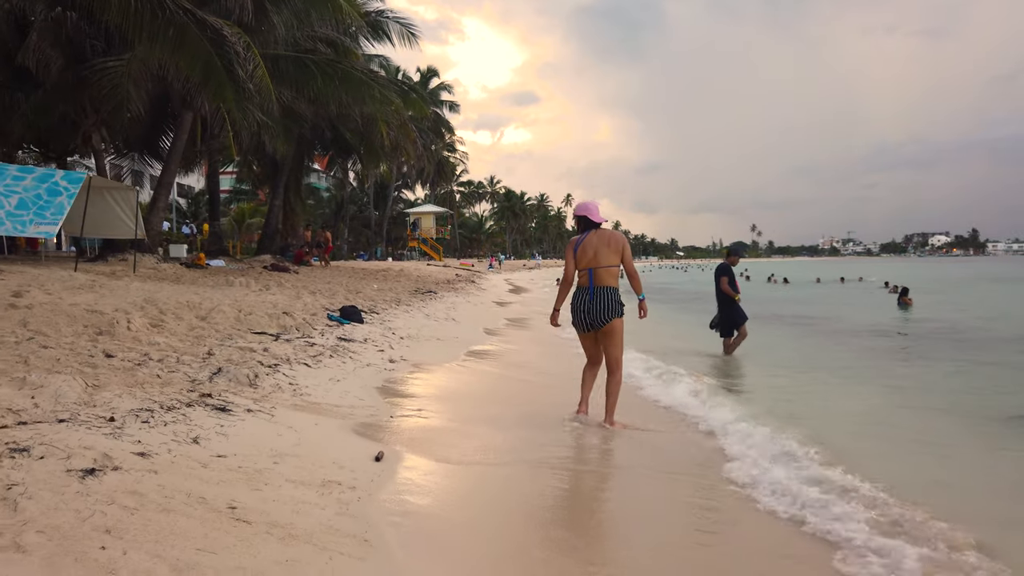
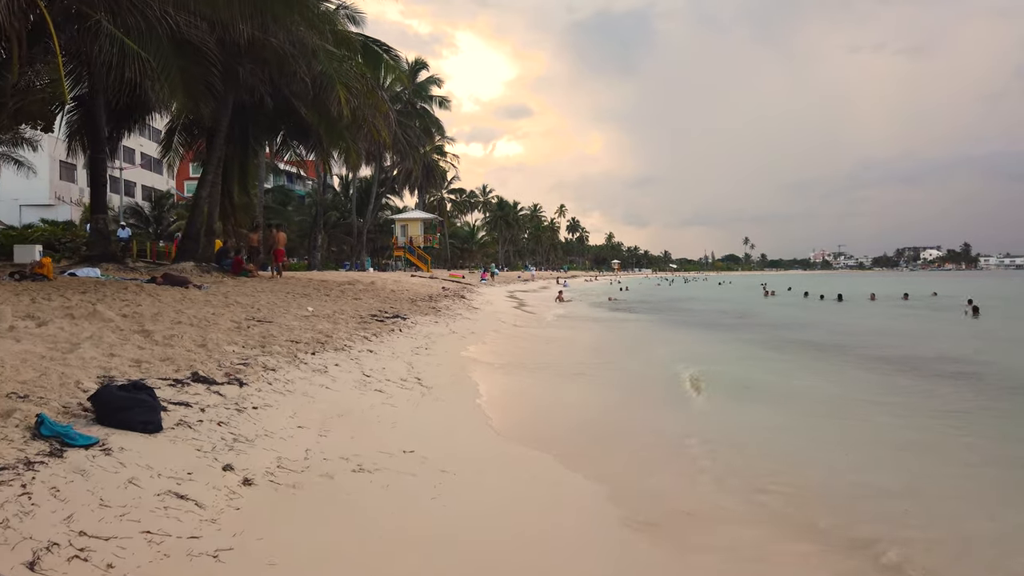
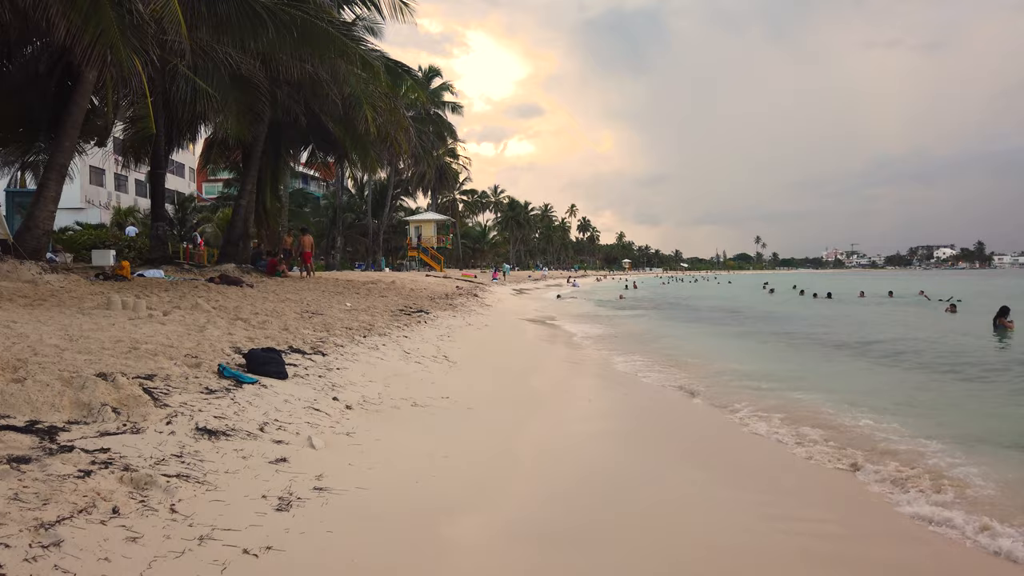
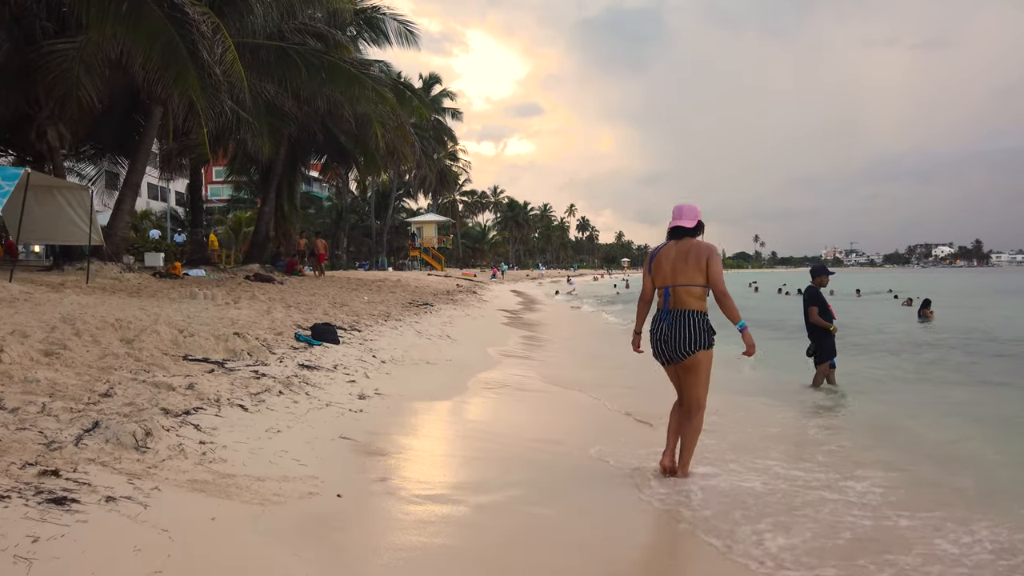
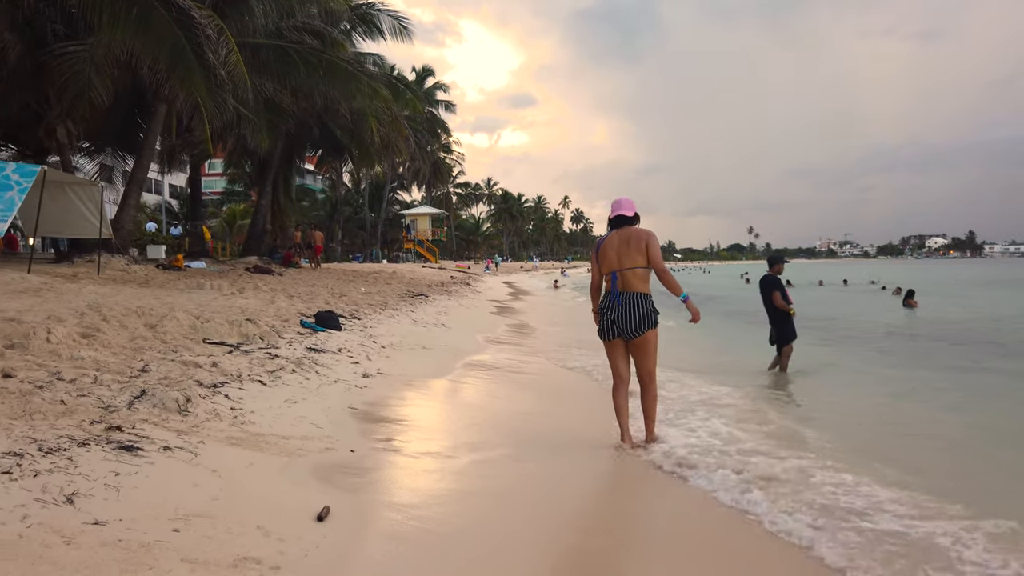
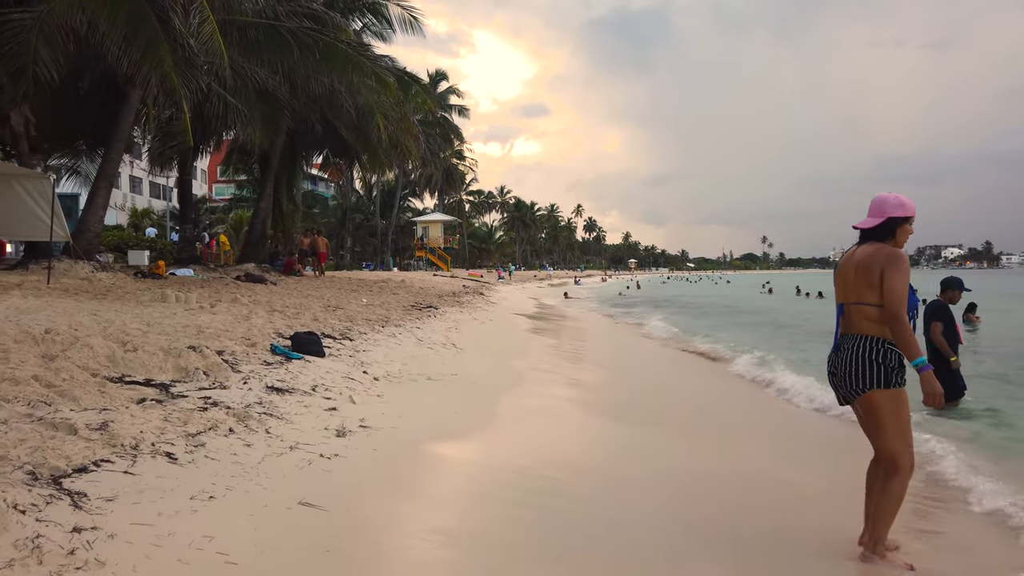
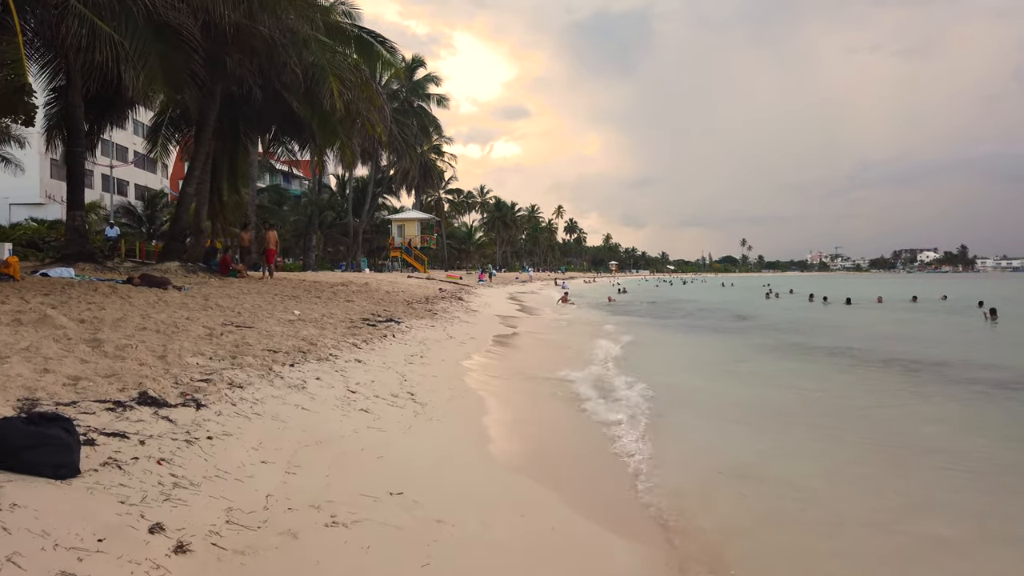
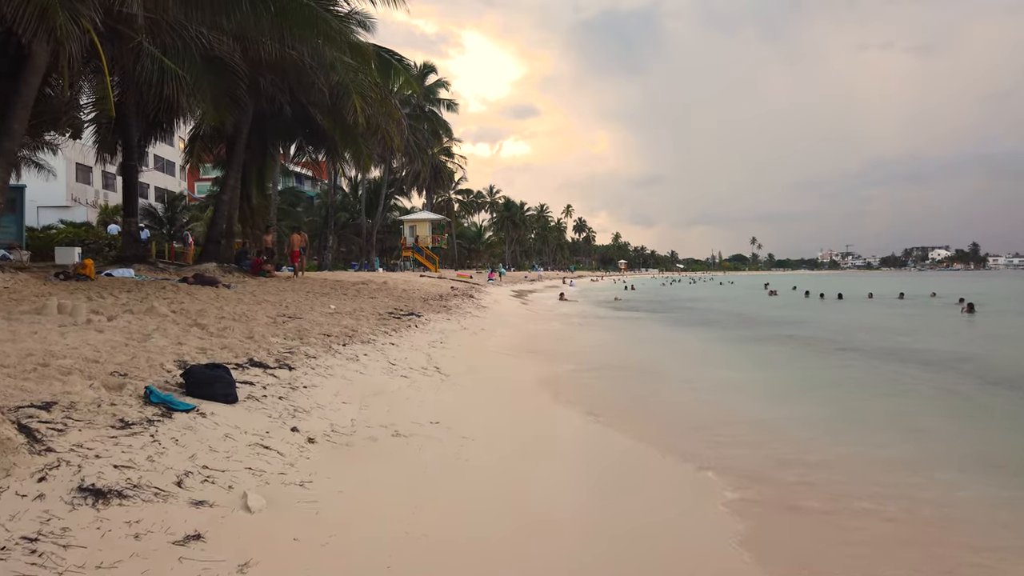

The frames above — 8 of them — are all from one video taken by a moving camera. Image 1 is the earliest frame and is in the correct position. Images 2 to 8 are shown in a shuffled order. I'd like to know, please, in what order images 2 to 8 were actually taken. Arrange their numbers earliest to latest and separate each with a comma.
5, 4, 6, 3, 8, 2, 7
